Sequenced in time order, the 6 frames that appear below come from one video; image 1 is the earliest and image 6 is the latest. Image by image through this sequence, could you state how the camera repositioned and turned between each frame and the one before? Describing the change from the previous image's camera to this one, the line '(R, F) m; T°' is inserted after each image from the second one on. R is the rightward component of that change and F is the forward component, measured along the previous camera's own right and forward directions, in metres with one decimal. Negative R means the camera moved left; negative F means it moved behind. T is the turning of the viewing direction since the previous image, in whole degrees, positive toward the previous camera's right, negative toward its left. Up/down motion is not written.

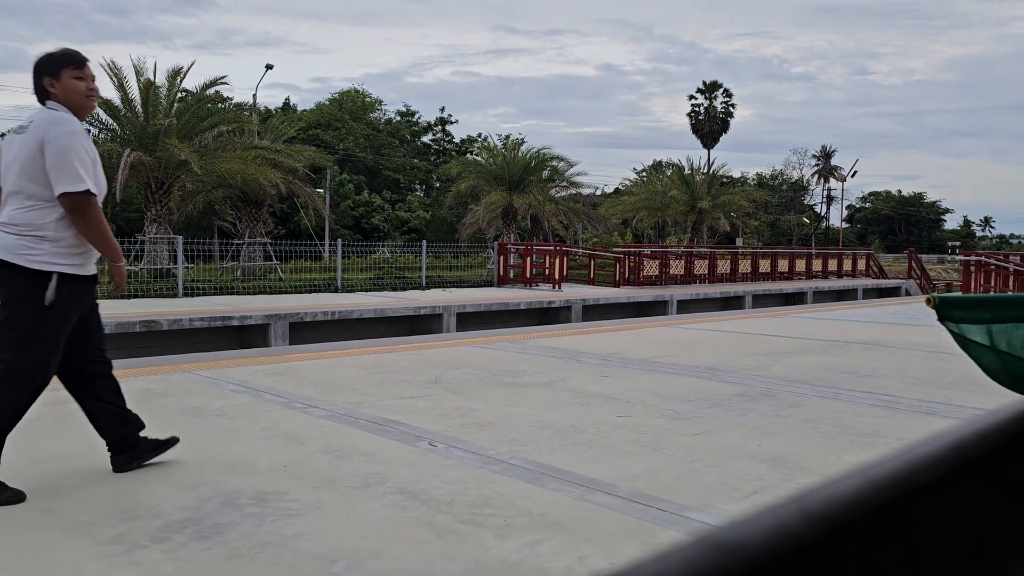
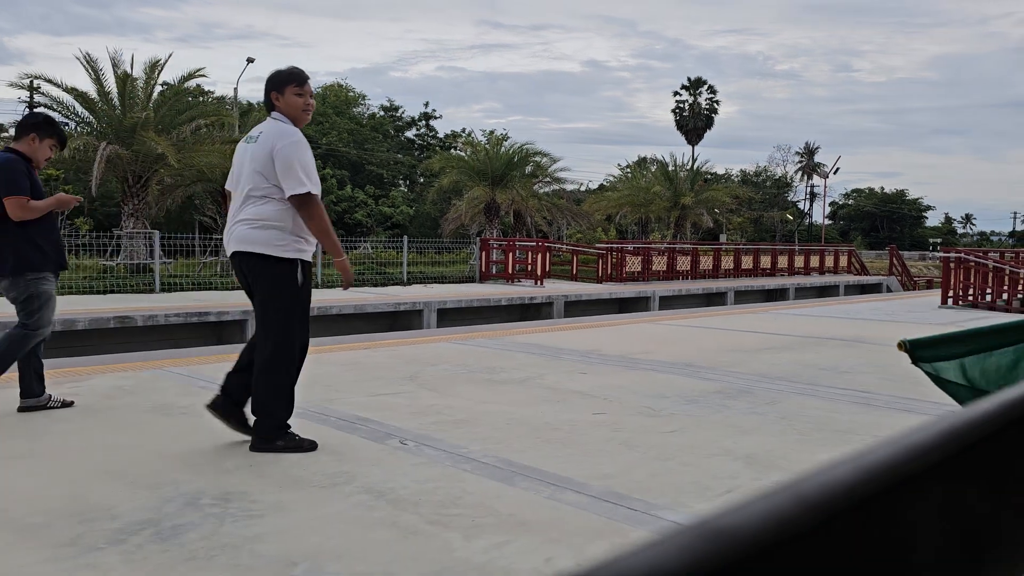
(+0.1, +0.1) m; +1°
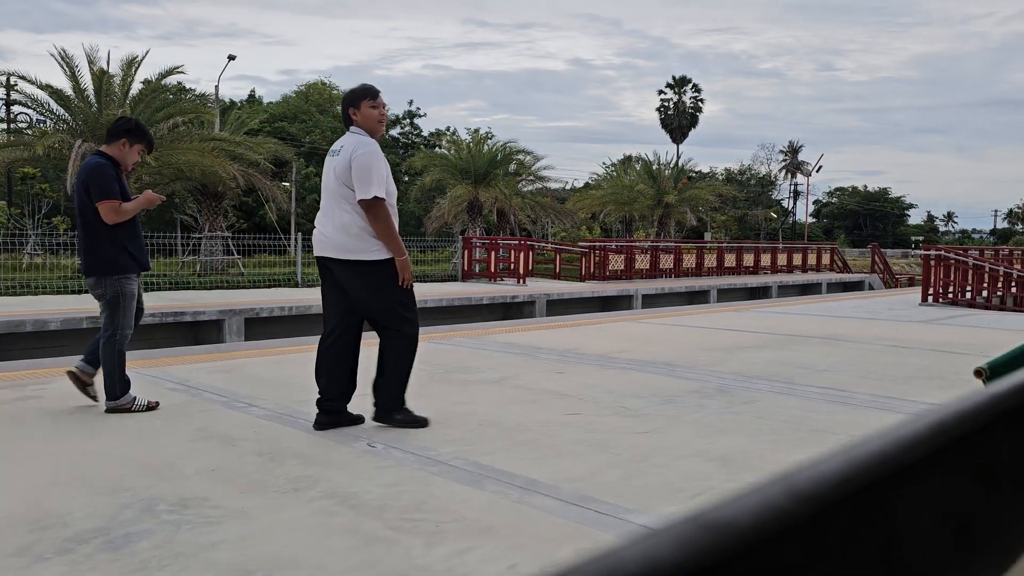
(+0.1, +0.1) m; +1°
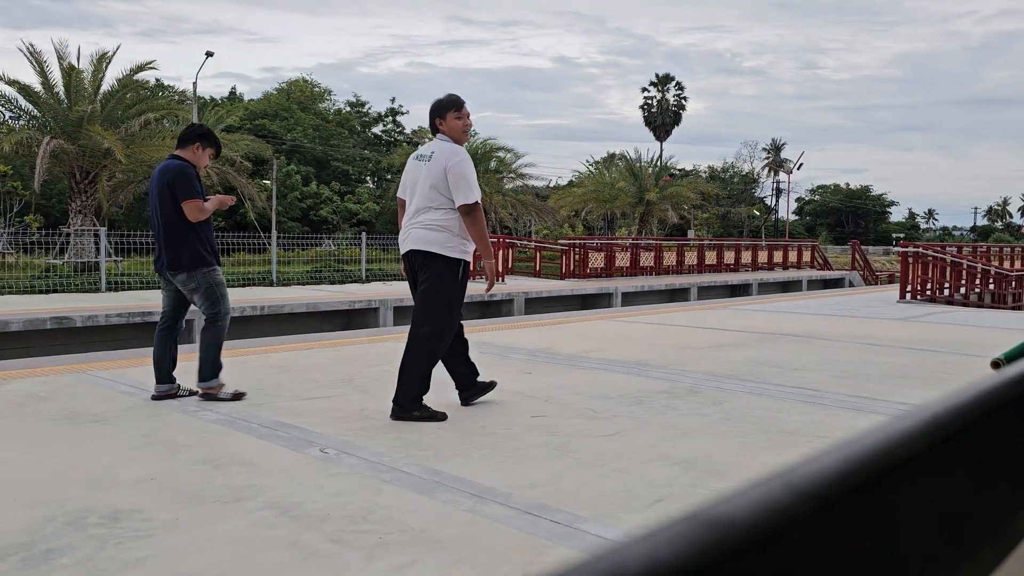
(+0.1, +0.1) m; +1°
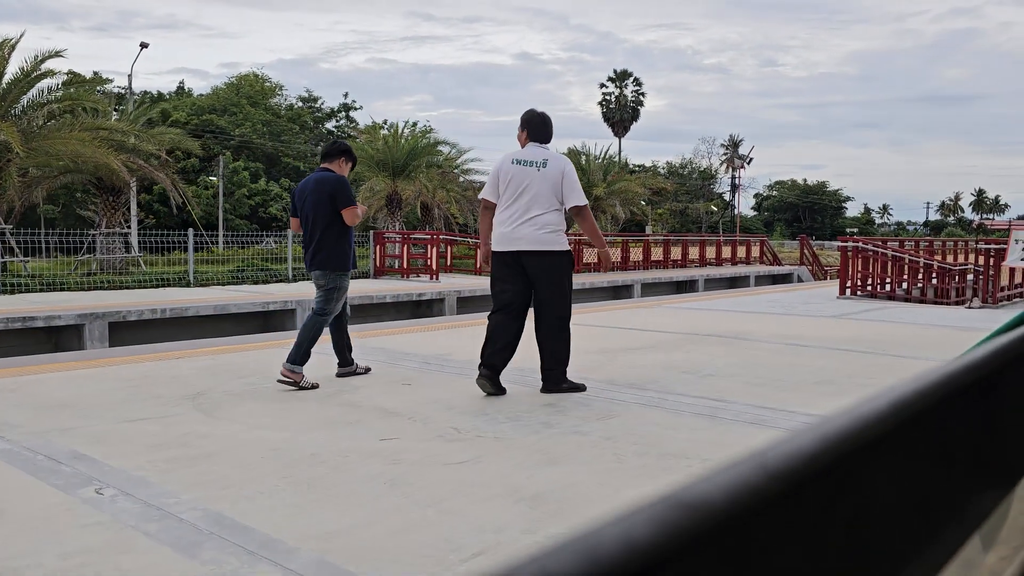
(+0.6, +0.6) m; +2°
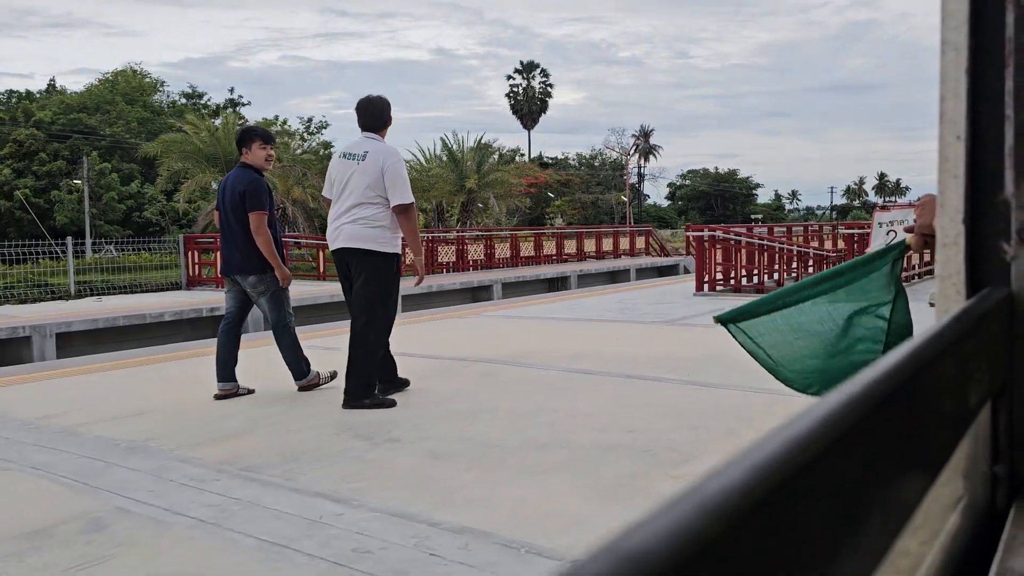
(+1.6, +1.8) m; +5°
